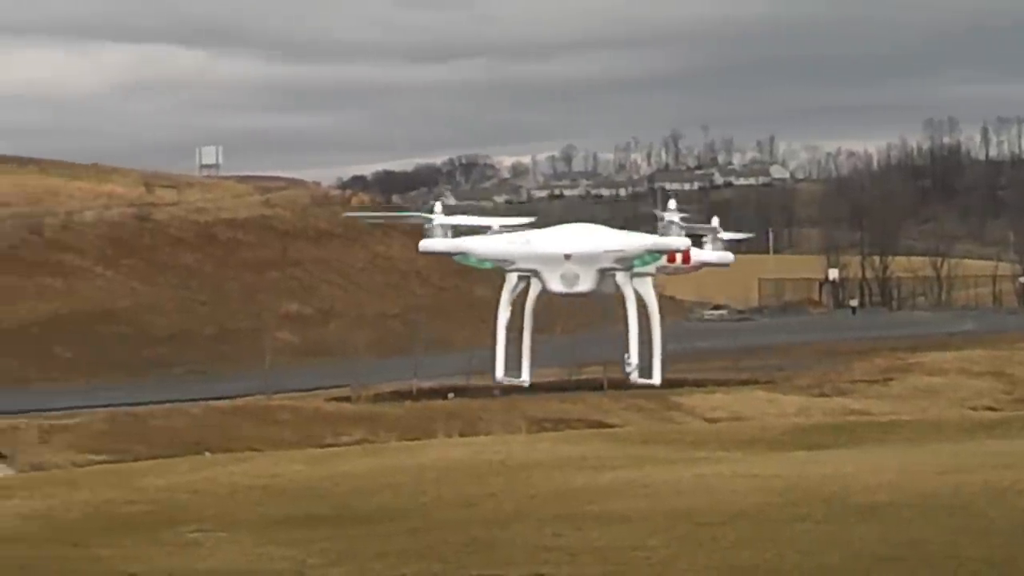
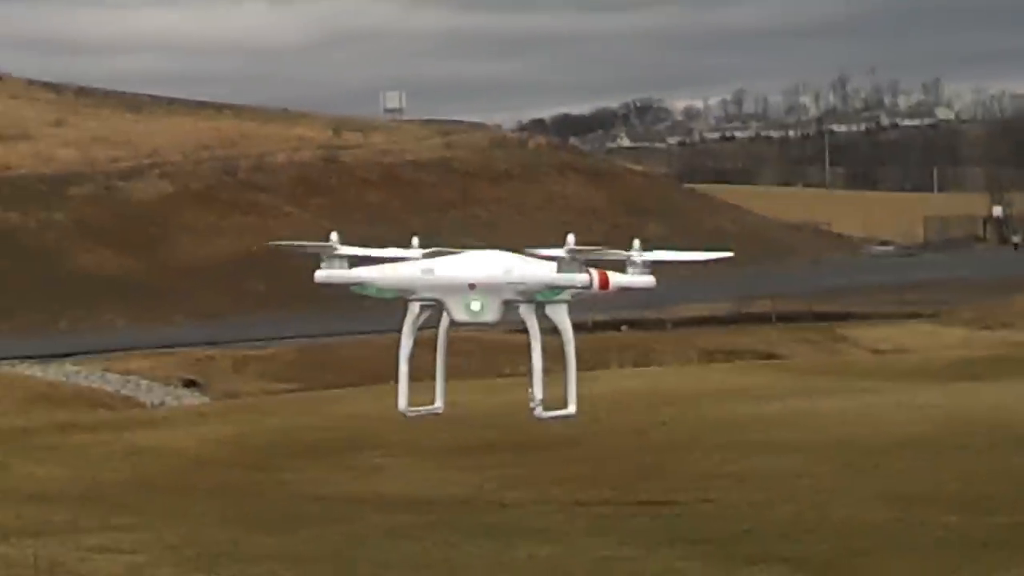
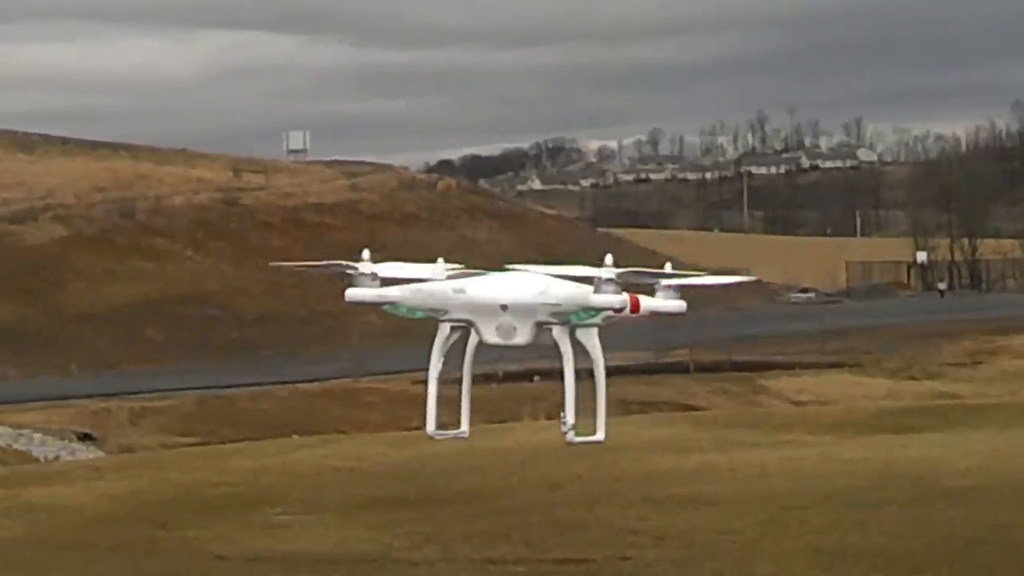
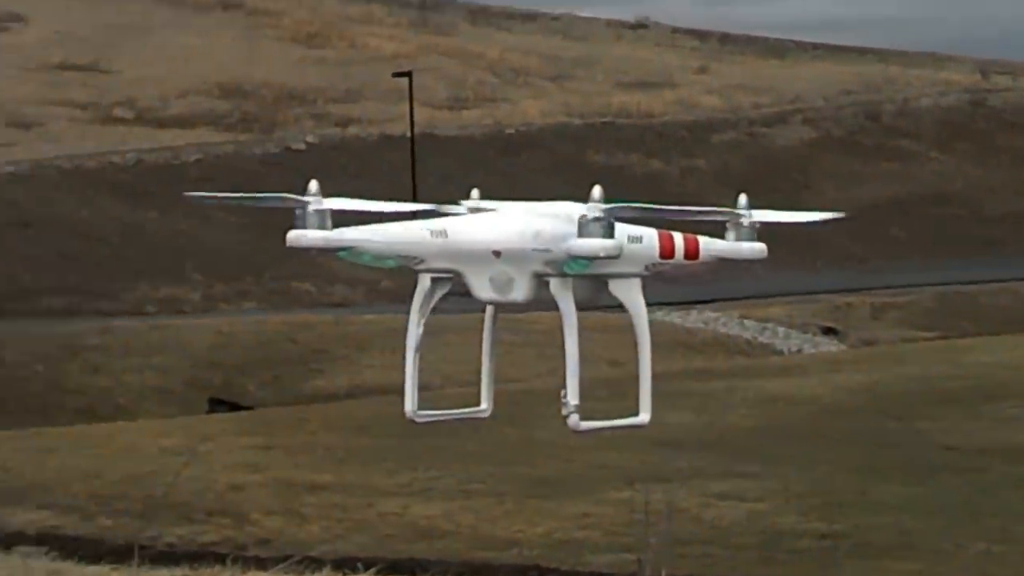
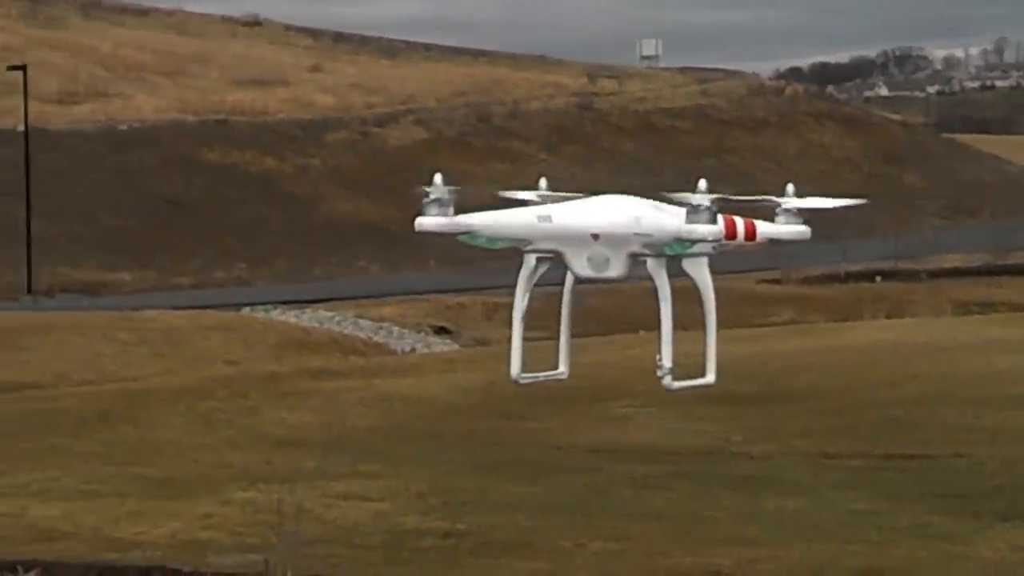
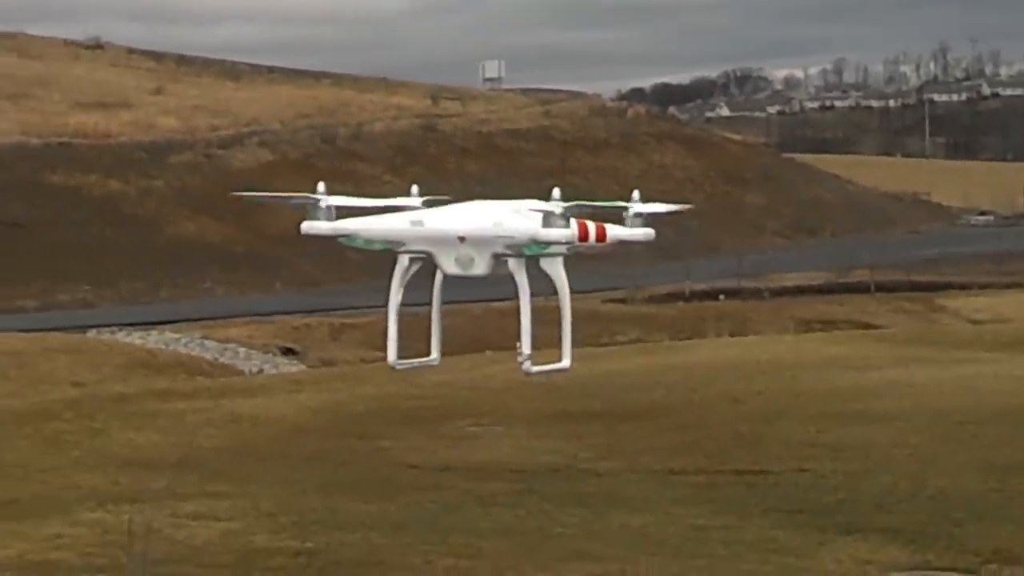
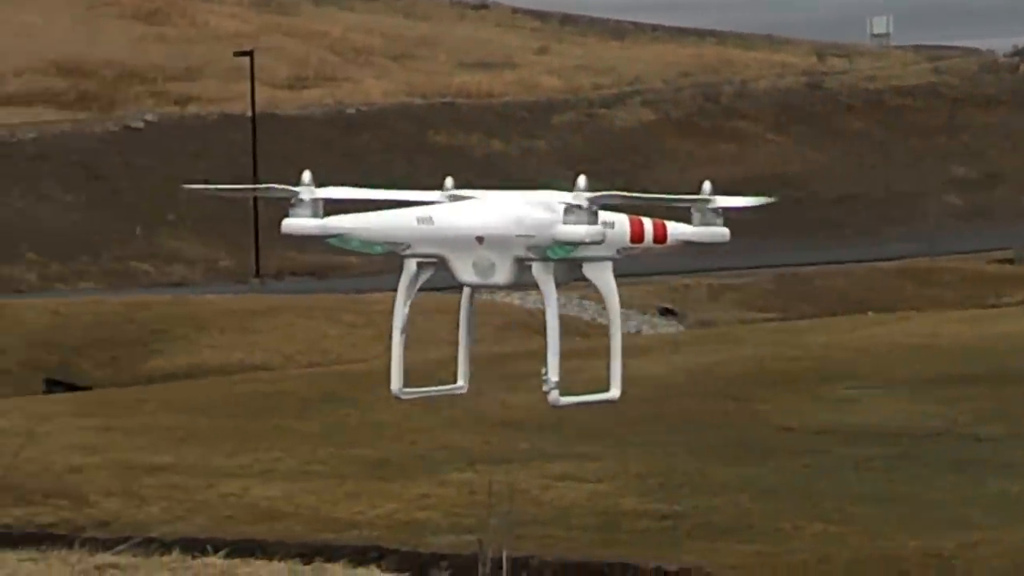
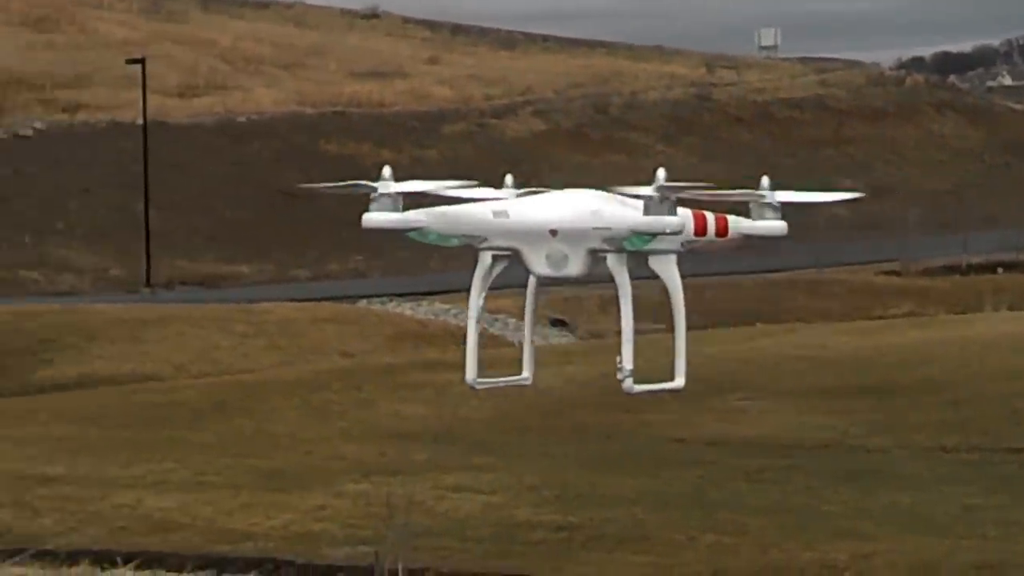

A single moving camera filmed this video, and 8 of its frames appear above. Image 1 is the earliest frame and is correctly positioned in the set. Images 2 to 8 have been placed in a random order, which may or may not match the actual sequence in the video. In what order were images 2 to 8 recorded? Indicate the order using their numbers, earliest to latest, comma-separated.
3, 2, 6, 5, 8, 7, 4
